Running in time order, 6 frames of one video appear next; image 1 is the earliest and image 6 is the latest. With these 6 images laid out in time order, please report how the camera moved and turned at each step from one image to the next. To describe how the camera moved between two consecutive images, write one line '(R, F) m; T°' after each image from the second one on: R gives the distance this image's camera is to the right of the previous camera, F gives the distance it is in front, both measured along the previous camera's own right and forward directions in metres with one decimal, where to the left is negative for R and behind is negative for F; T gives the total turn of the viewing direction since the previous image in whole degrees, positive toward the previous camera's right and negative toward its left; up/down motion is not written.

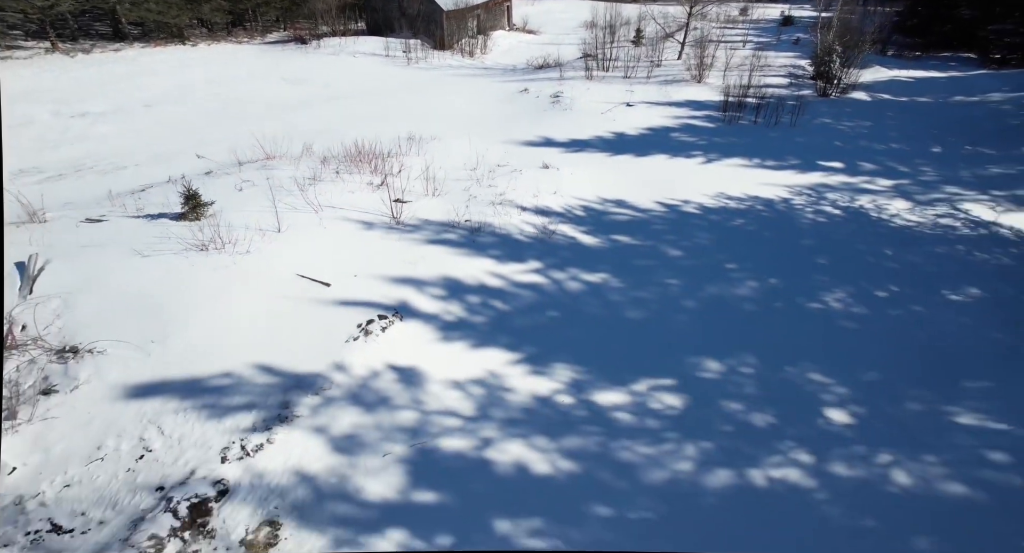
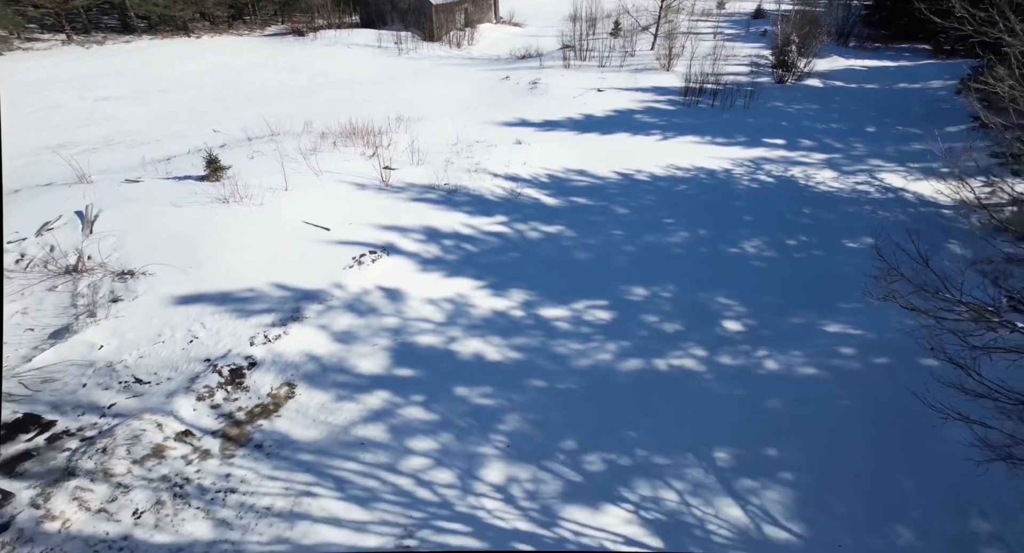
(+0.6, -2.4) m; 0°
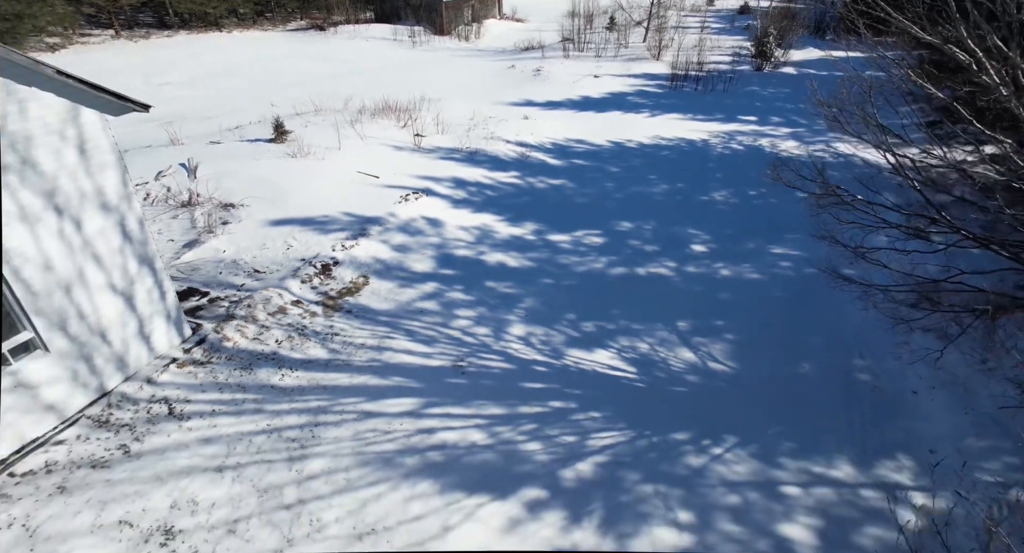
(-0.3, -3.2) m; 0°
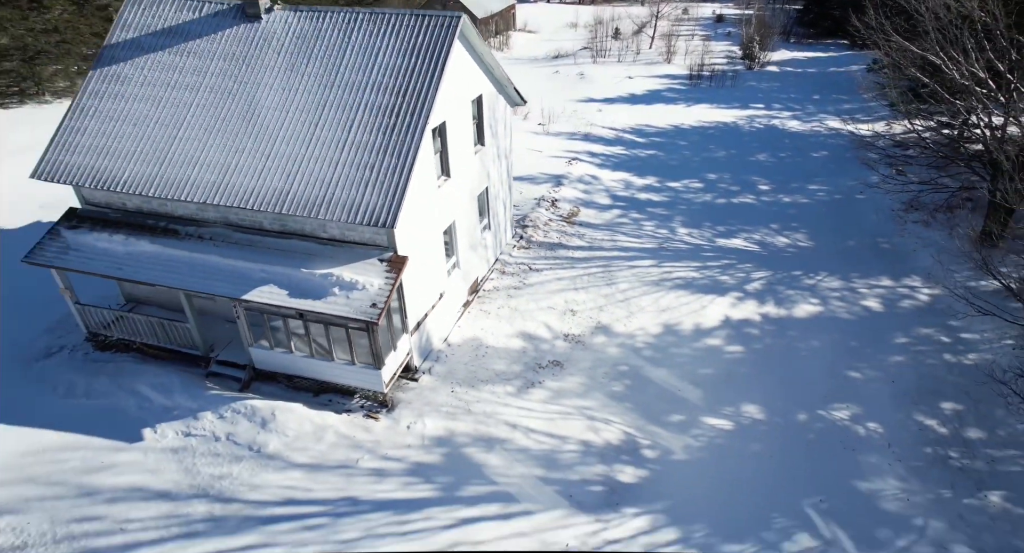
(-6.1, -7.0) m; +4°
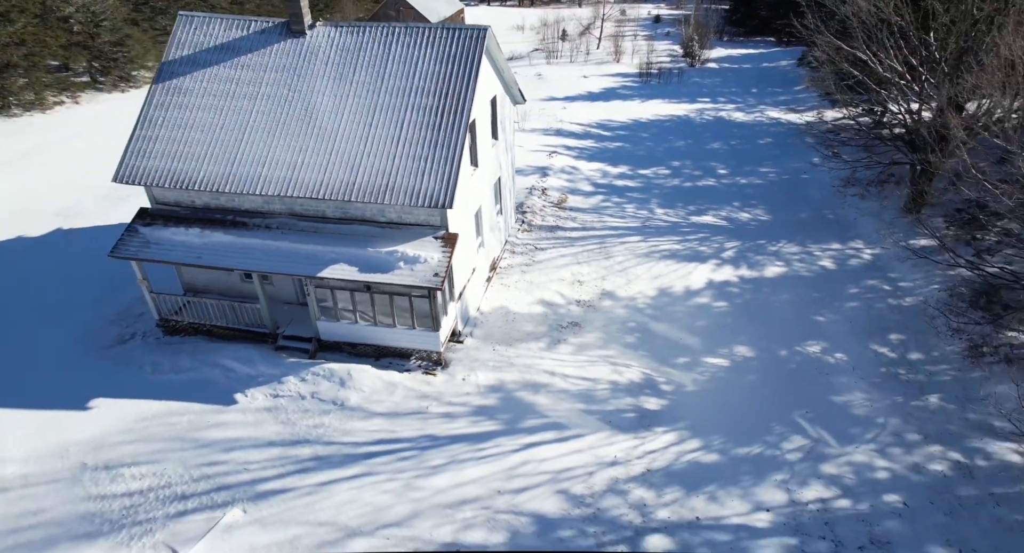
(-1.8, -1.9) m; +5°
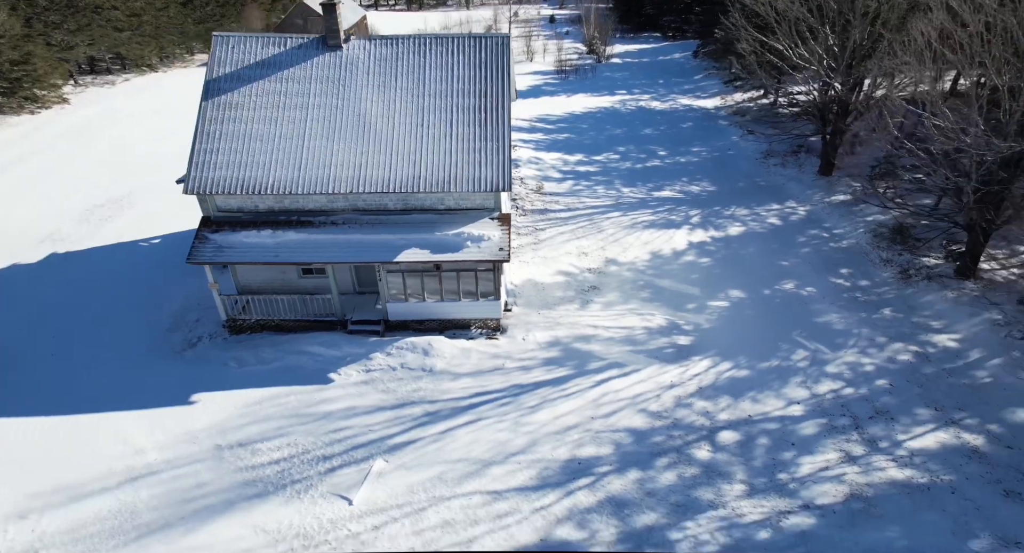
(-3.4, -1.7) m; +9°
